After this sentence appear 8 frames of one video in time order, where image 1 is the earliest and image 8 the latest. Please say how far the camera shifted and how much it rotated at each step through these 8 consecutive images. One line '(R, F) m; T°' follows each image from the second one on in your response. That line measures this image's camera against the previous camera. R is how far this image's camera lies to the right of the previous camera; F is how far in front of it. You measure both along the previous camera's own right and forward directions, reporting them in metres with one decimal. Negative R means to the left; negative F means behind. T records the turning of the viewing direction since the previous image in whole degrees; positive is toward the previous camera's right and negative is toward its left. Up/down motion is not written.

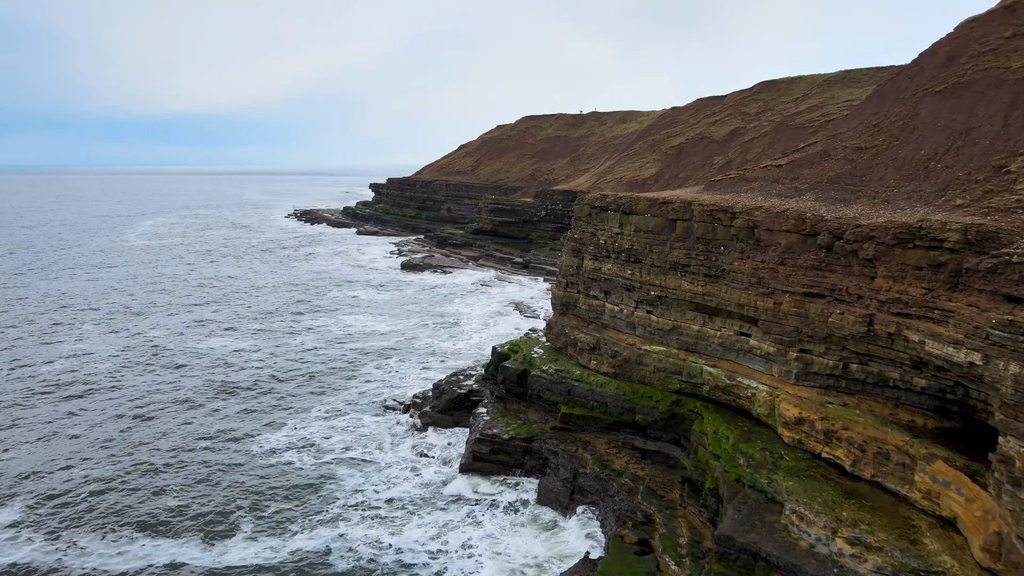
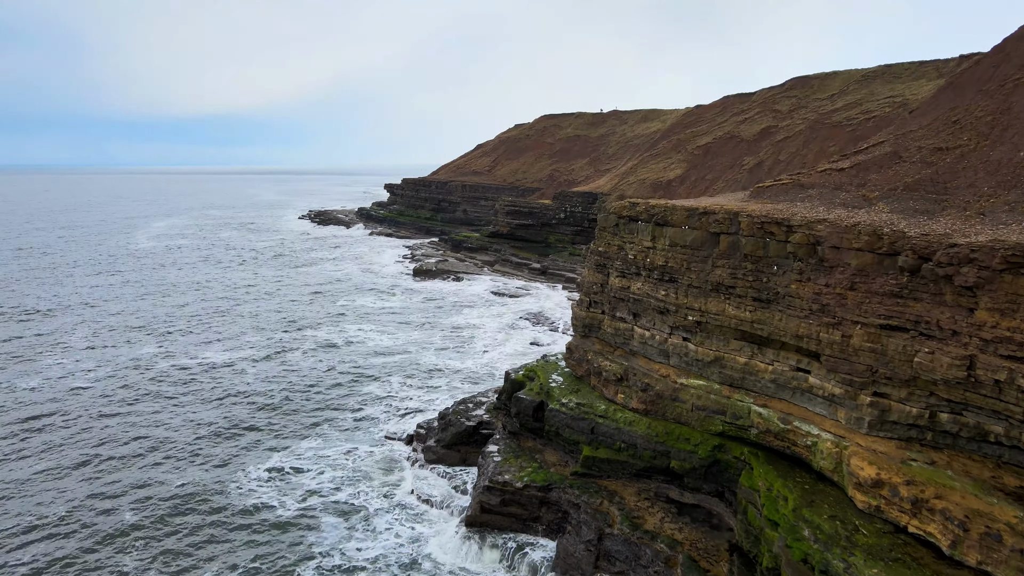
(+0.1, +2.3) m; -1°
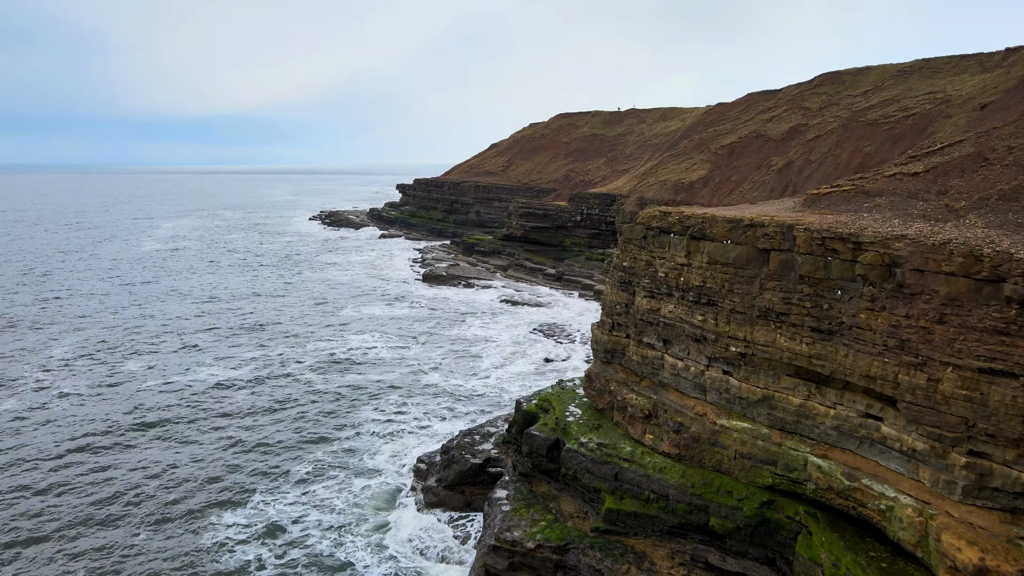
(+0.1, +2.1) m; -1°
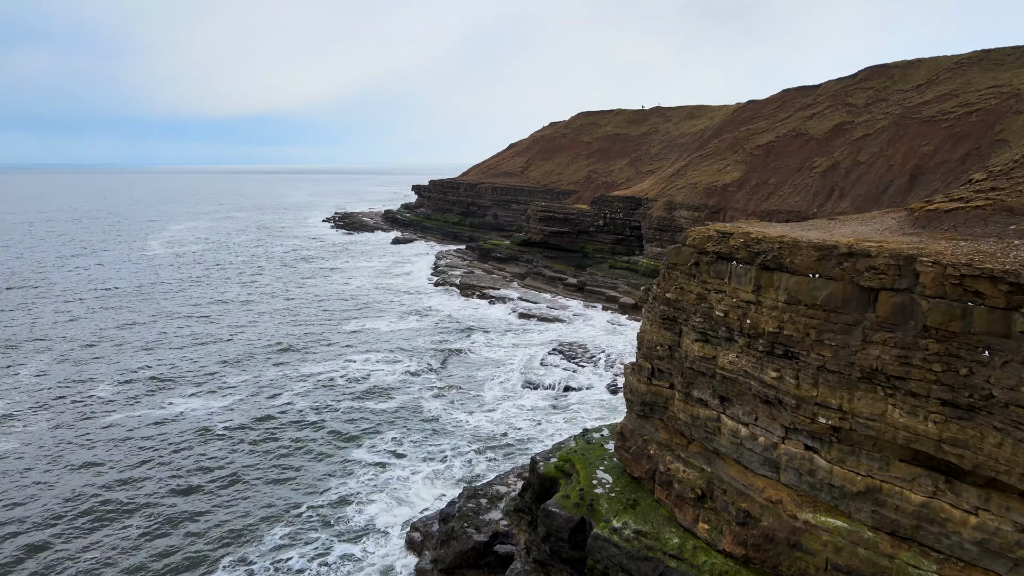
(+0.1, +3.0) m; -2°
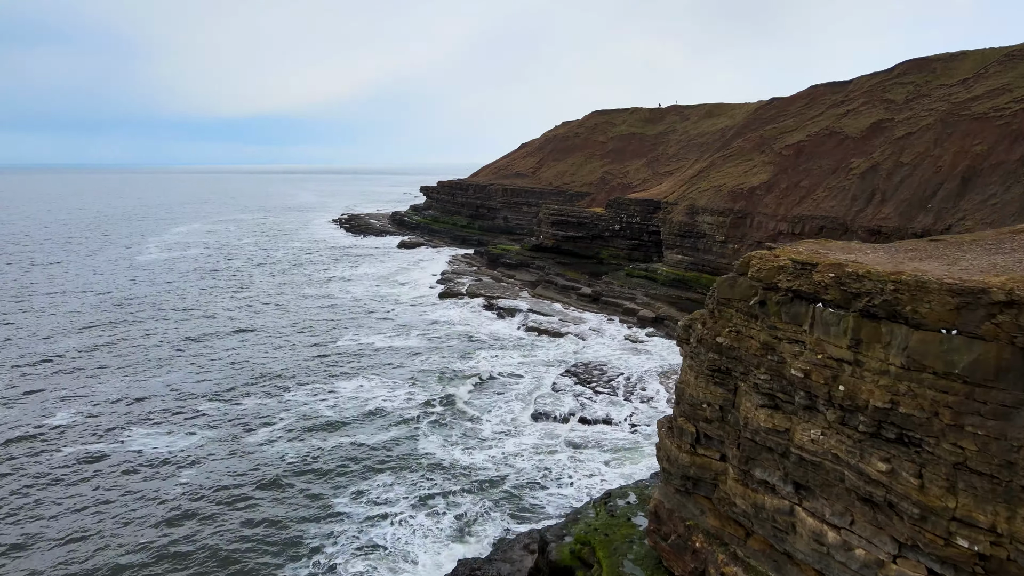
(+0.1, +2.7) m; -1°
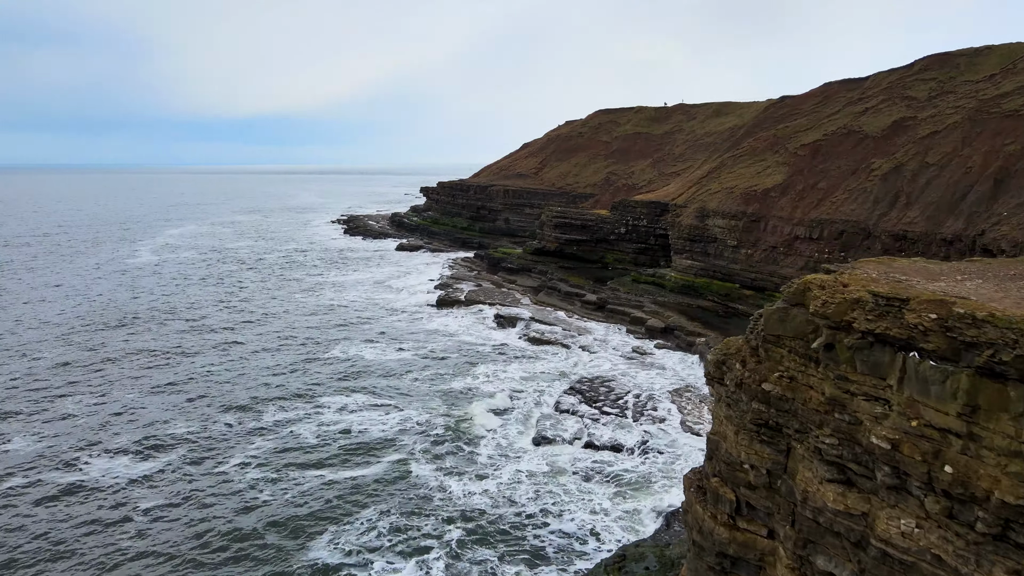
(+0.1, +1.8) m; 0°
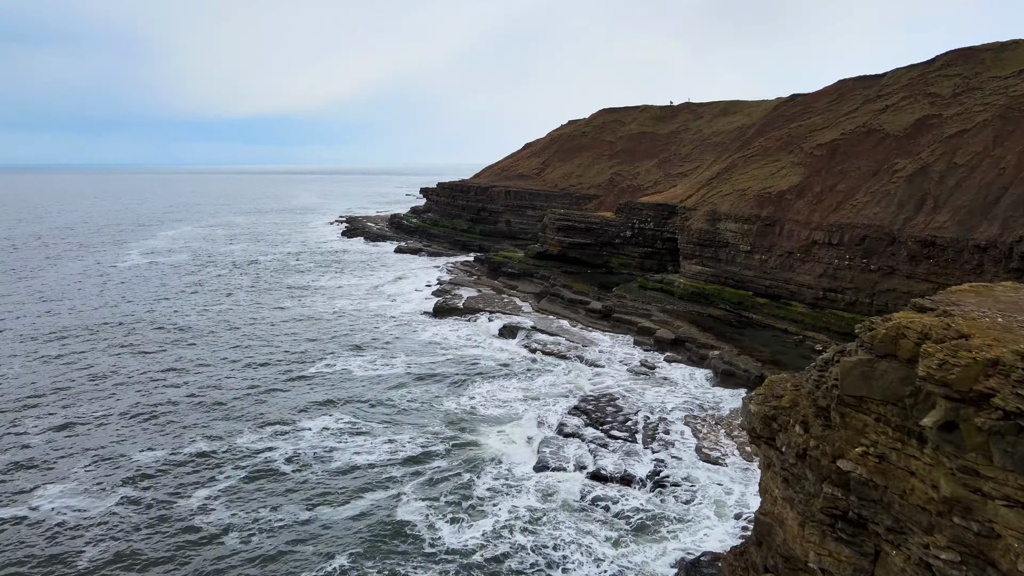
(+0.1, +1.8) m; 0°
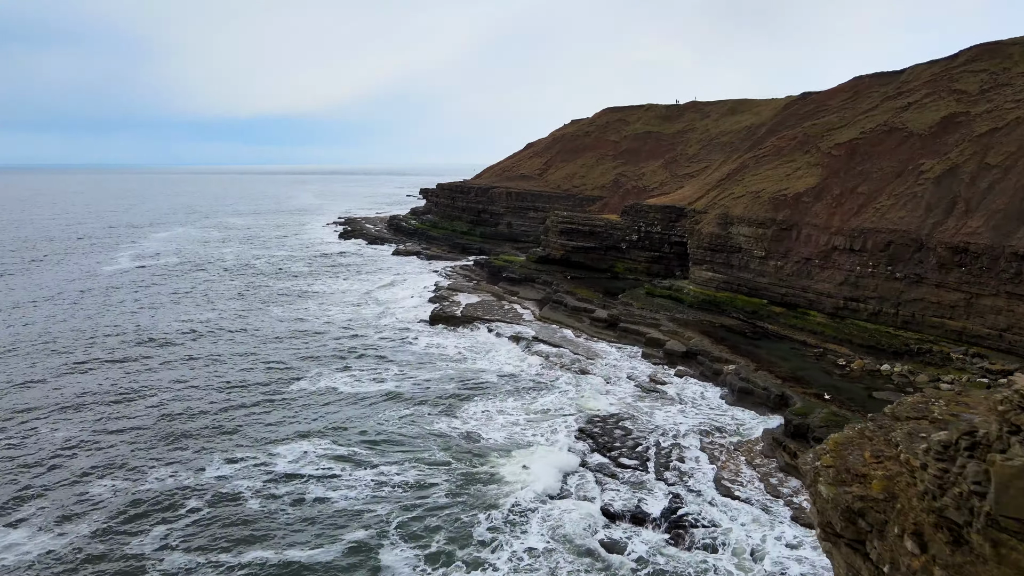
(+0.1, +1.8) m; 0°
